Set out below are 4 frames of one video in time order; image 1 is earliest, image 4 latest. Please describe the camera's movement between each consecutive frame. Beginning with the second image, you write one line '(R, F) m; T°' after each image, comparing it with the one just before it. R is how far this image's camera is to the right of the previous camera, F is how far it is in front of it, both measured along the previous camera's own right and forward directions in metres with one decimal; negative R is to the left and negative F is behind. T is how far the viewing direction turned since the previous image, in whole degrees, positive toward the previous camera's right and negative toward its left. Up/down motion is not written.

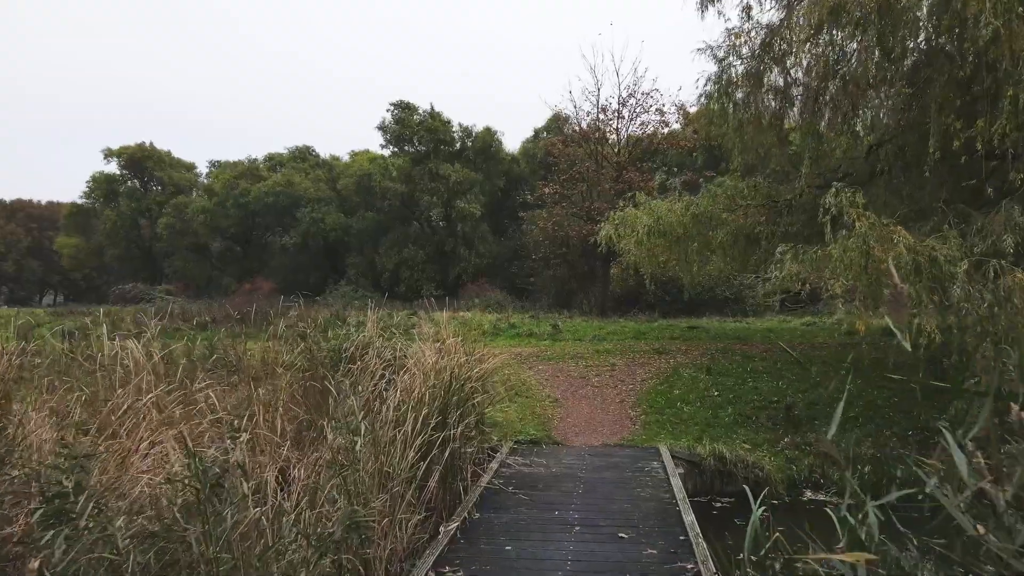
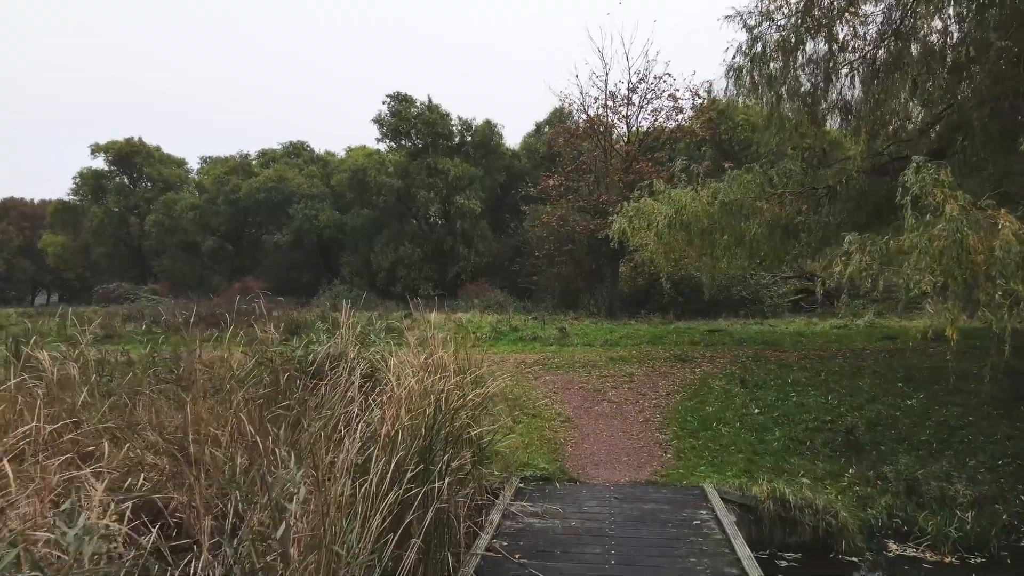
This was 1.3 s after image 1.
(0.0, +1.2) m; 0°
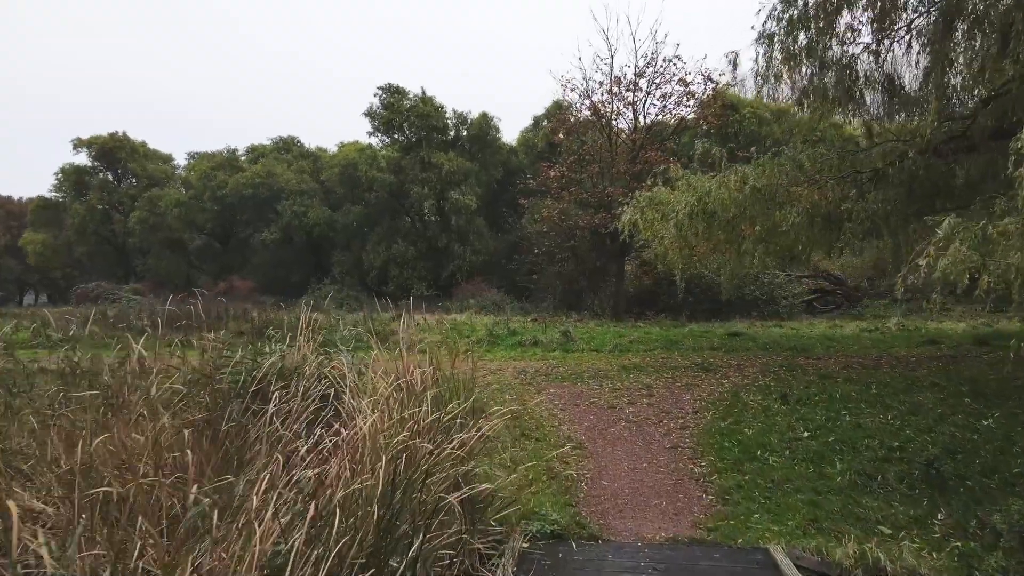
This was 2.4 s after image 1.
(0.0, +1.2) m; 0°
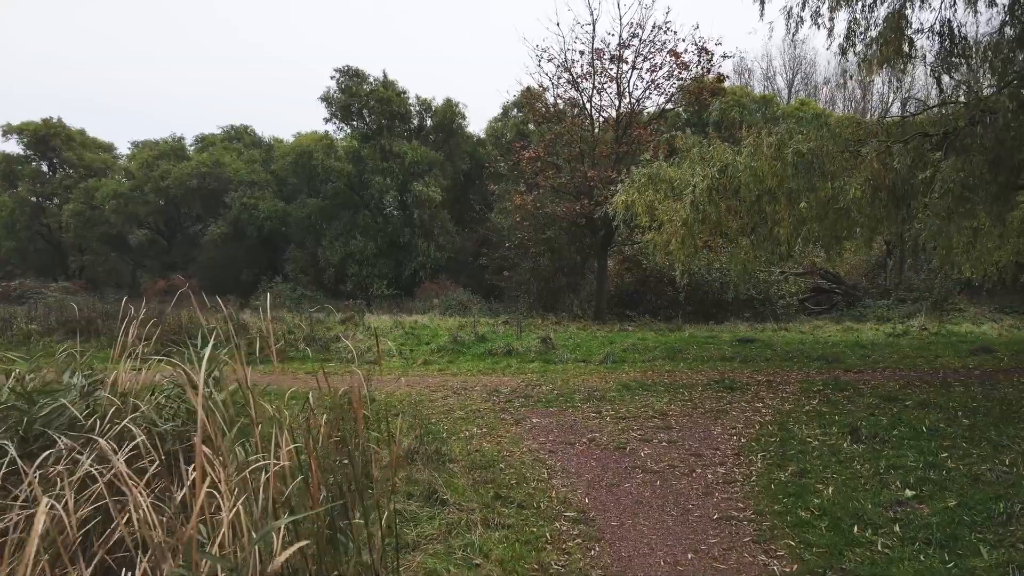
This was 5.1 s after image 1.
(0.0, +1.9) m; +3°
